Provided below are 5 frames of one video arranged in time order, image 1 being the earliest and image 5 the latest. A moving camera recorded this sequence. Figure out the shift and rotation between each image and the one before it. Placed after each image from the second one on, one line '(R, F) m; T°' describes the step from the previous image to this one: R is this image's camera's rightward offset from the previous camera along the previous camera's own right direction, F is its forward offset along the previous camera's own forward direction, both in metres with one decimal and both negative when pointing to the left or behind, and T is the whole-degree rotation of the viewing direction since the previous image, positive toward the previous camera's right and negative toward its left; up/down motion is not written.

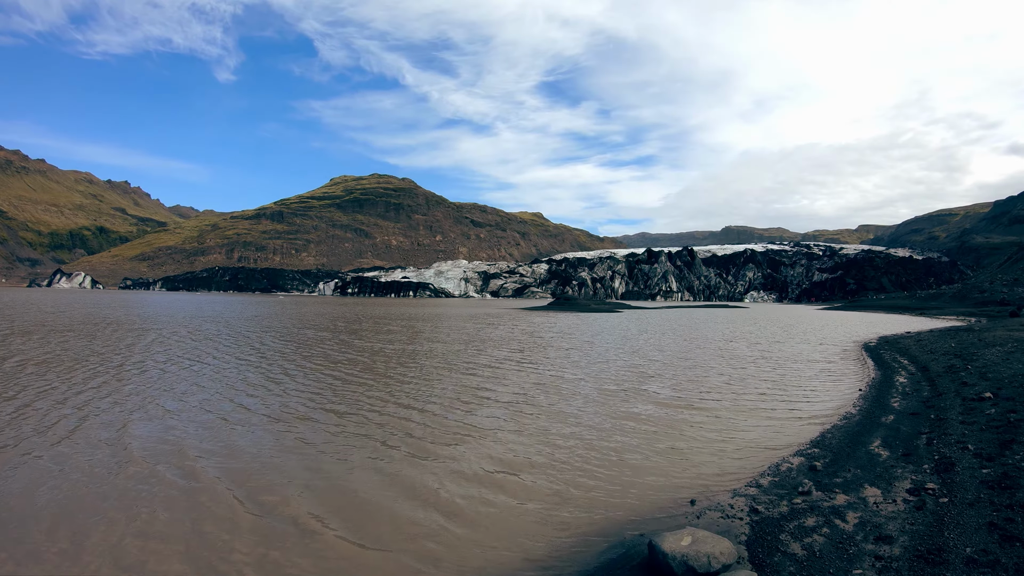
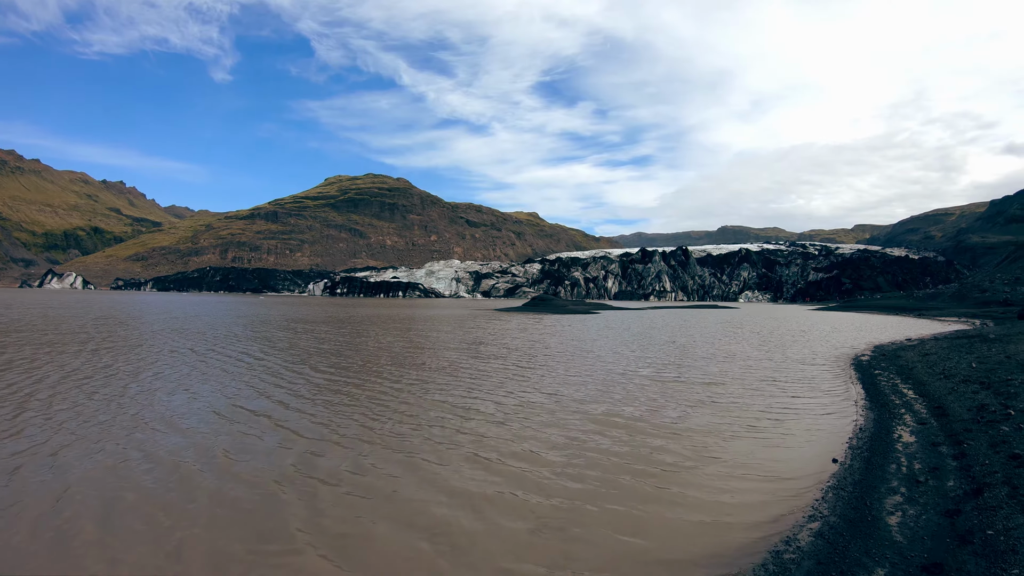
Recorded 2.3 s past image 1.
(+2.7, +0.8) m; 0°
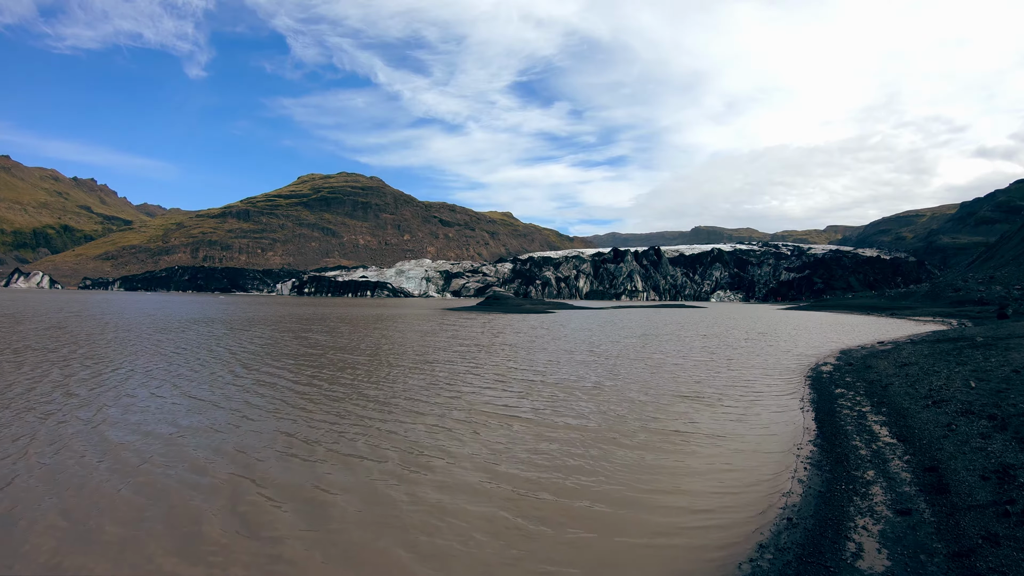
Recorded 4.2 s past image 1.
(+6.7, -0.2) m; +1°
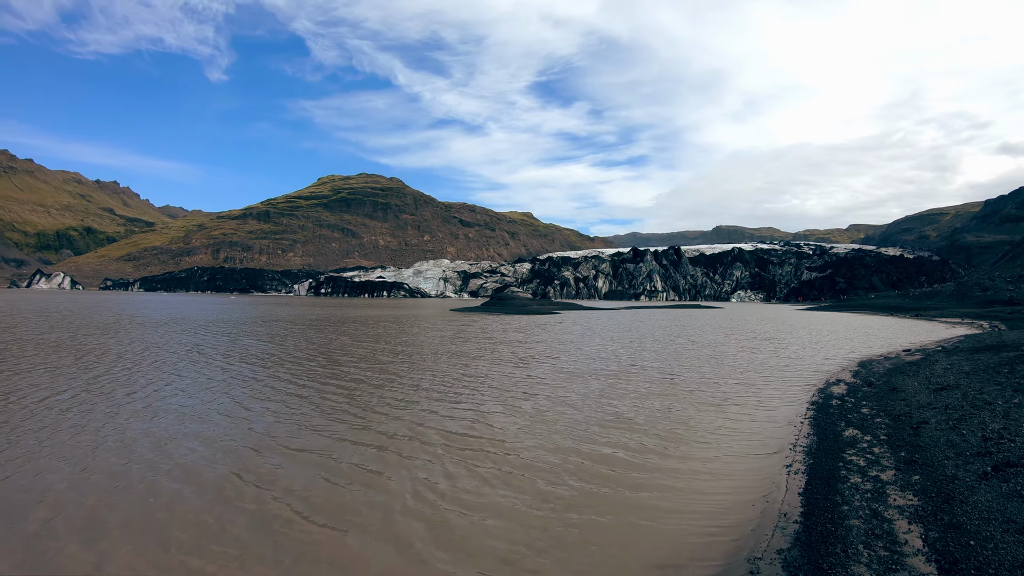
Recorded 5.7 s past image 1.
(-4.2, +0.8) m; -1°
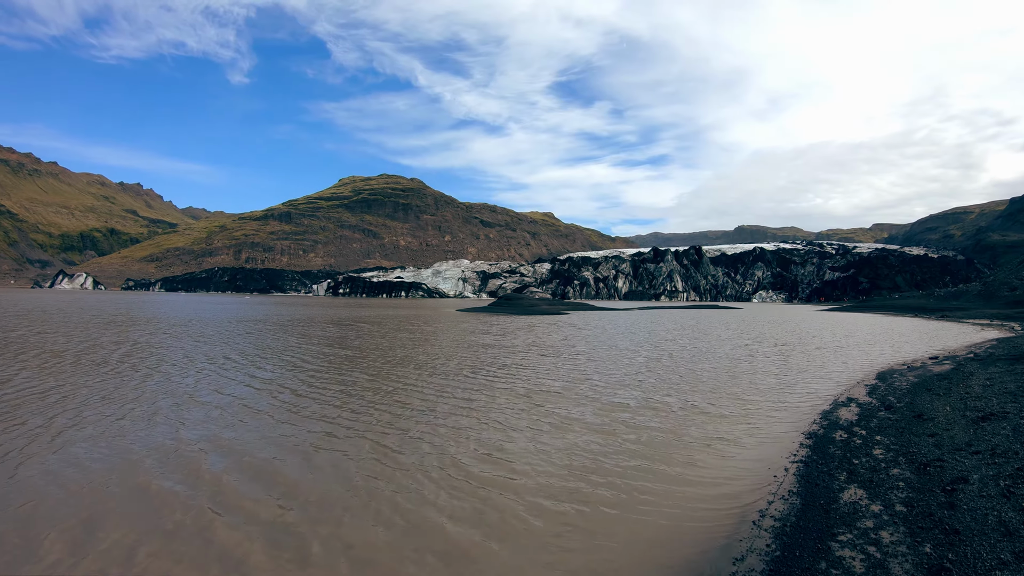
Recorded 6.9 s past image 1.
(-4.9, +0.1) m; -1°
